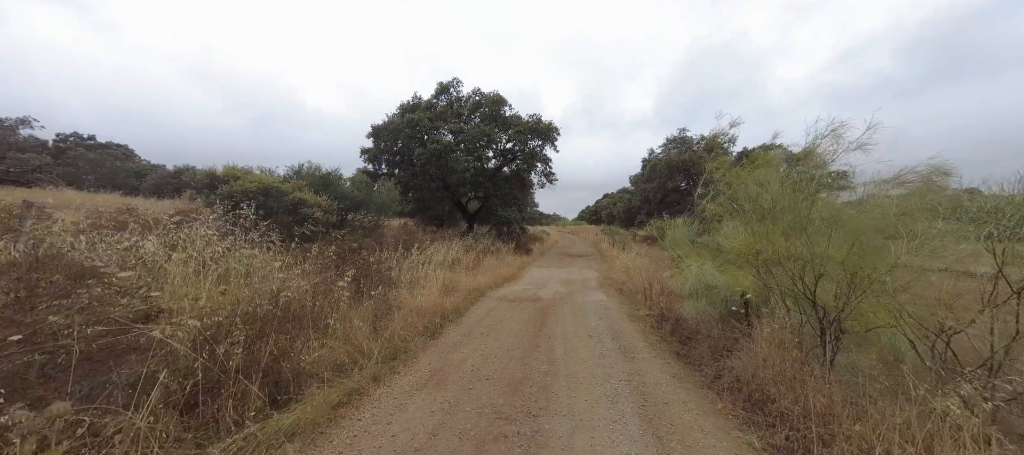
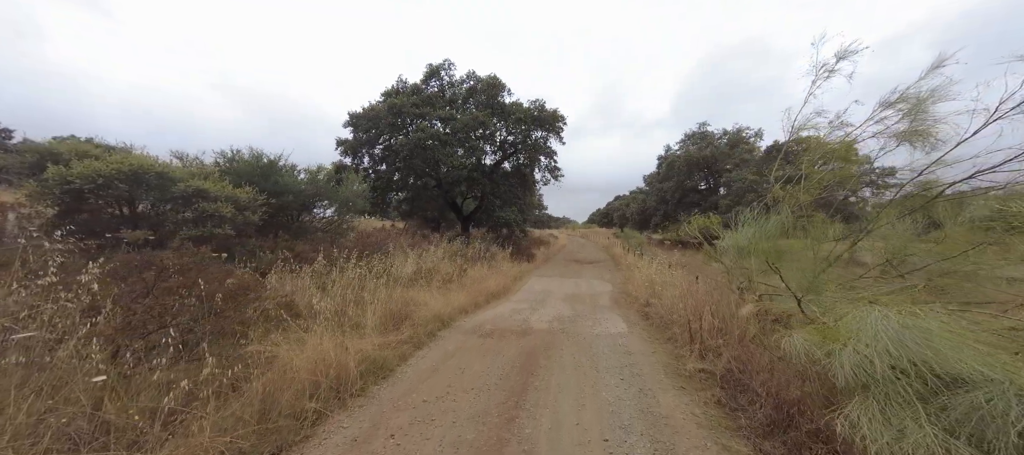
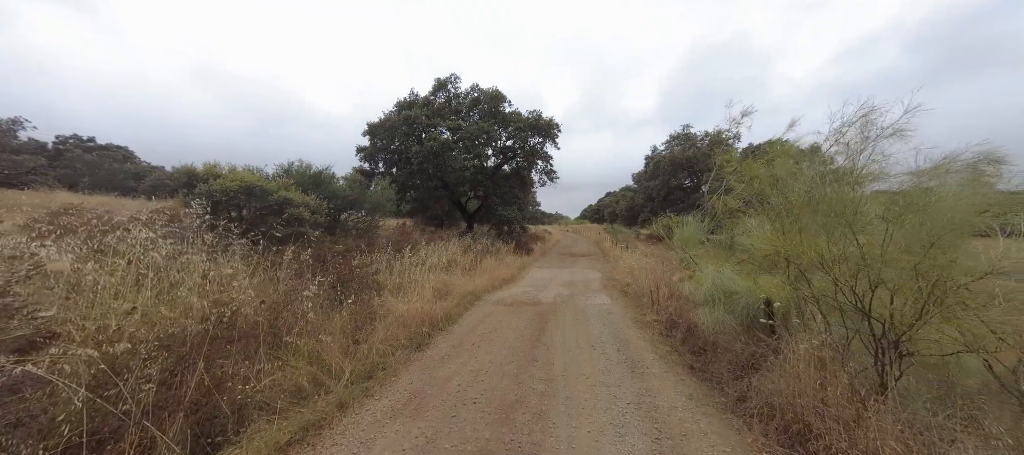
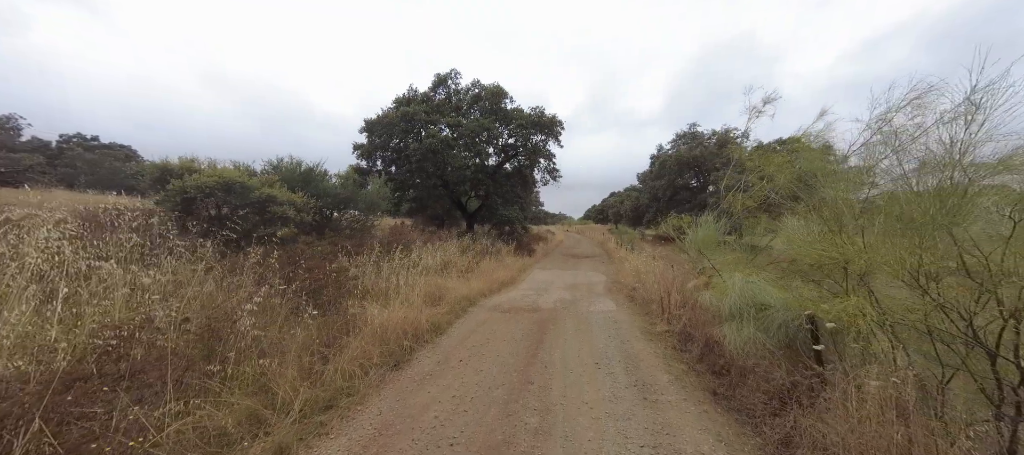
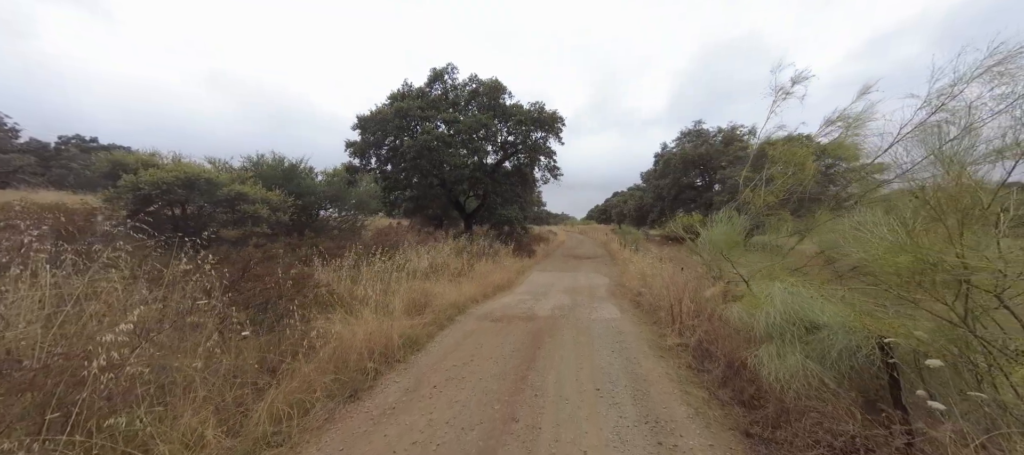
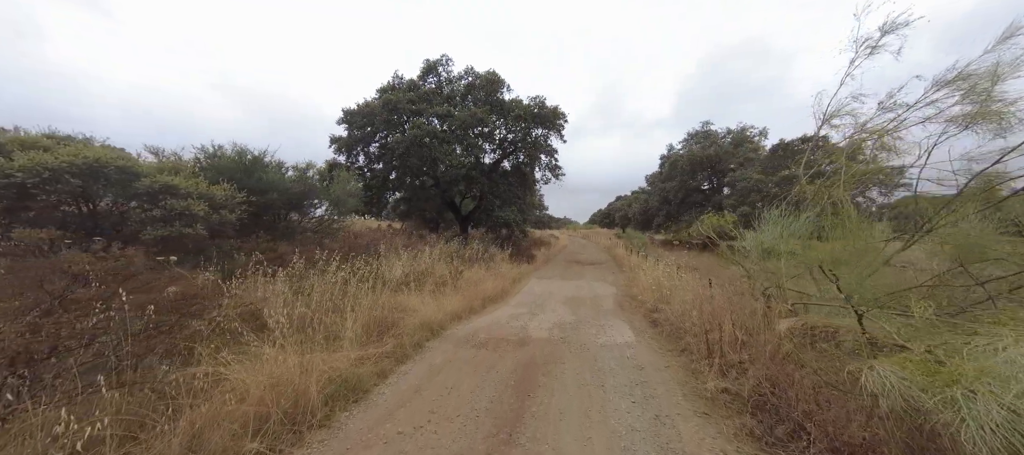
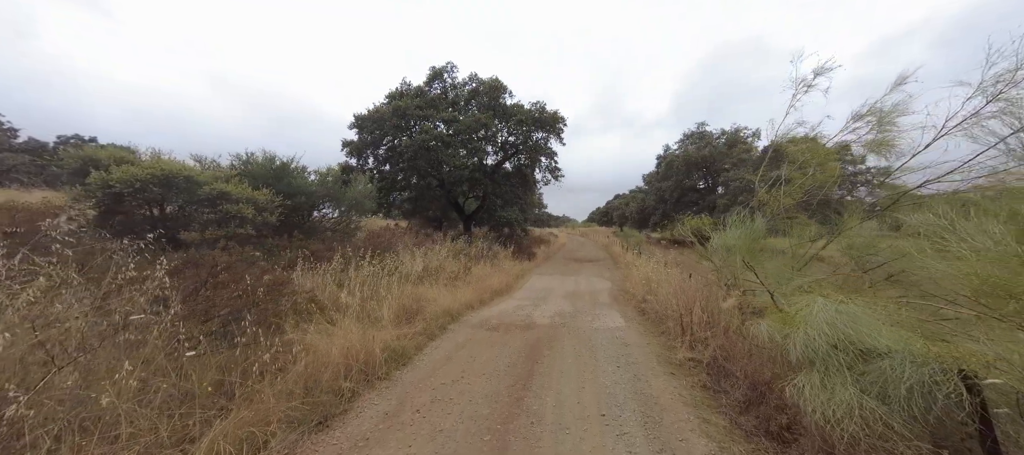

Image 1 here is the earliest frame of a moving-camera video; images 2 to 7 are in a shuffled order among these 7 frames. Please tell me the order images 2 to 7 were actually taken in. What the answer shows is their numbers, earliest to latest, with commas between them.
3, 4, 5, 7, 2, 6
